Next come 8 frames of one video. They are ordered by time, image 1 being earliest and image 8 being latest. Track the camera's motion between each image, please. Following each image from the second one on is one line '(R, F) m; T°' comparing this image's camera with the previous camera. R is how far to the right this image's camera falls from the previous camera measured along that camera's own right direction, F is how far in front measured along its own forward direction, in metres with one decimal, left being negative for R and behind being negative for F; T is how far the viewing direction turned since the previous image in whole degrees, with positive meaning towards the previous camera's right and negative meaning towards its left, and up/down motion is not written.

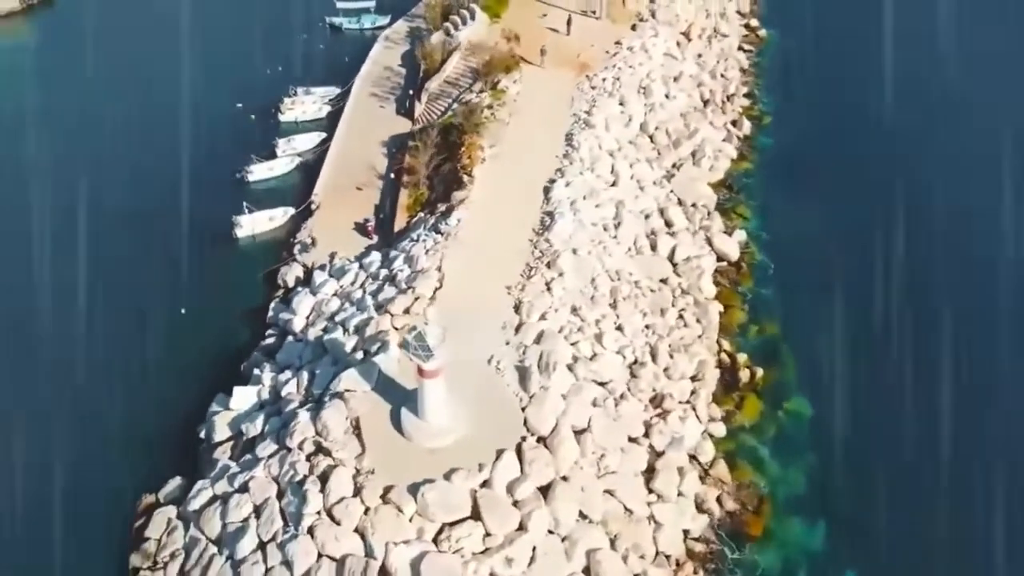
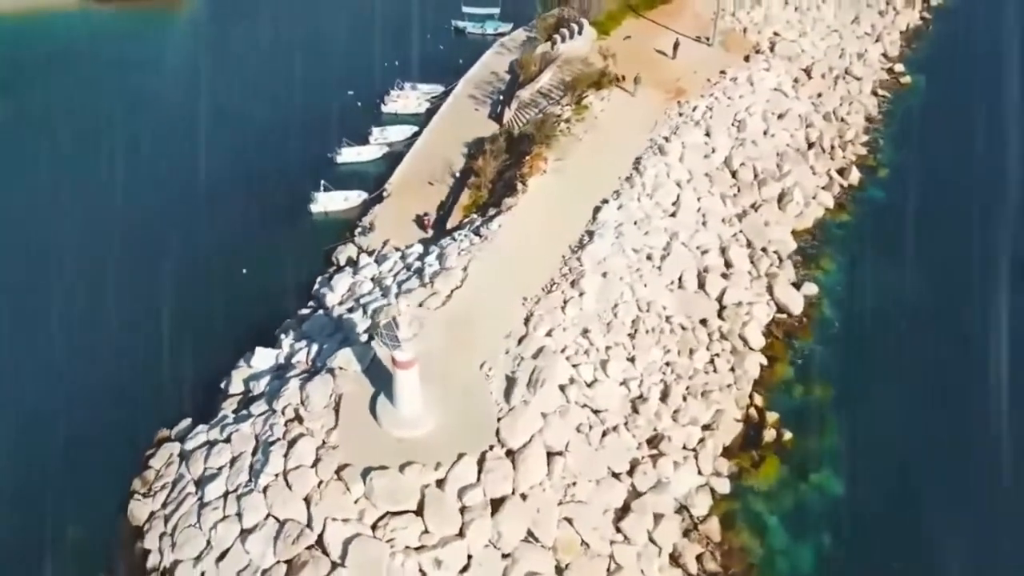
(+2.0, +0.2) m; -11°
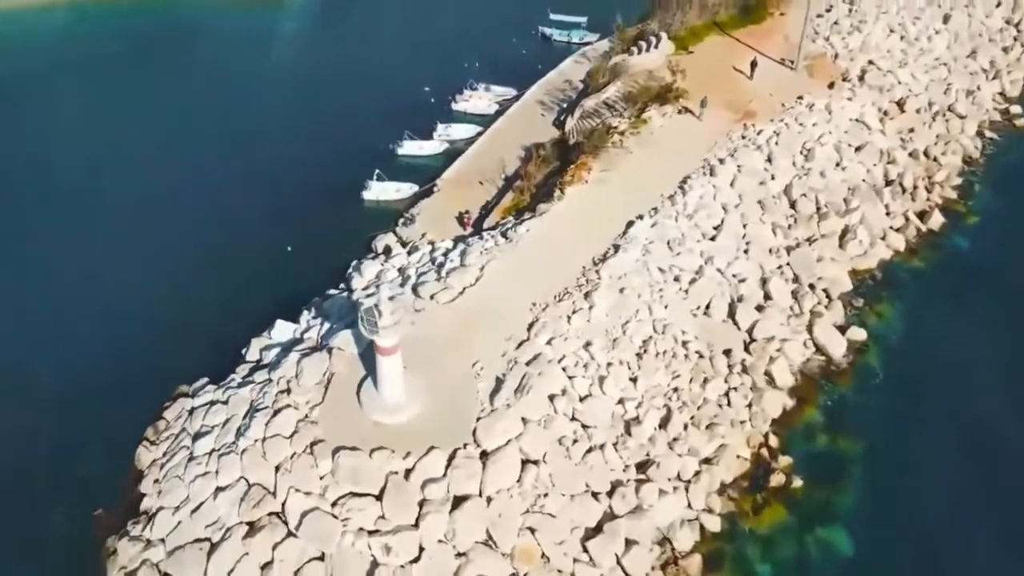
(+1.5, +0.1) m; -8°
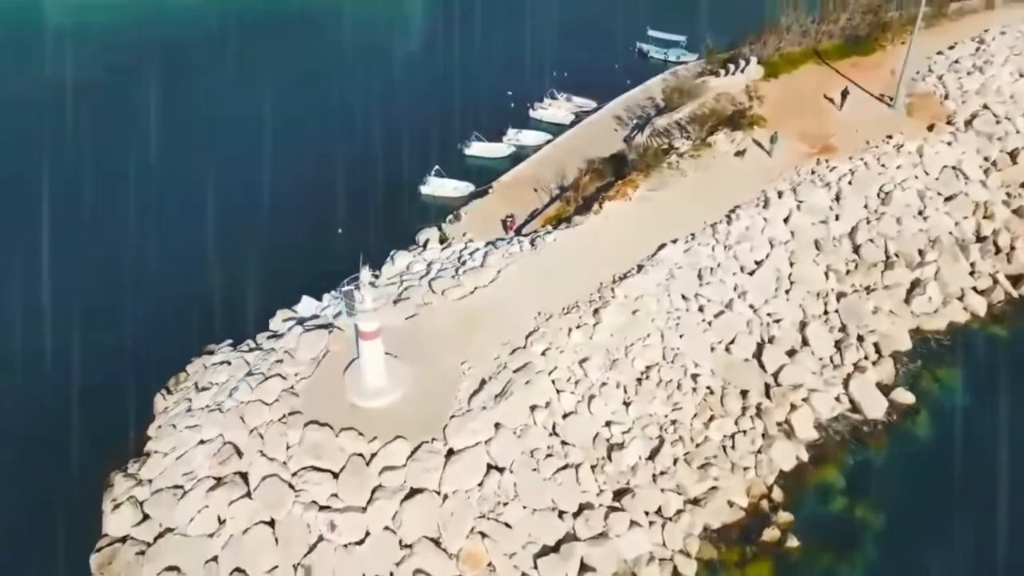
(+1.8, +0.2) m; -9°
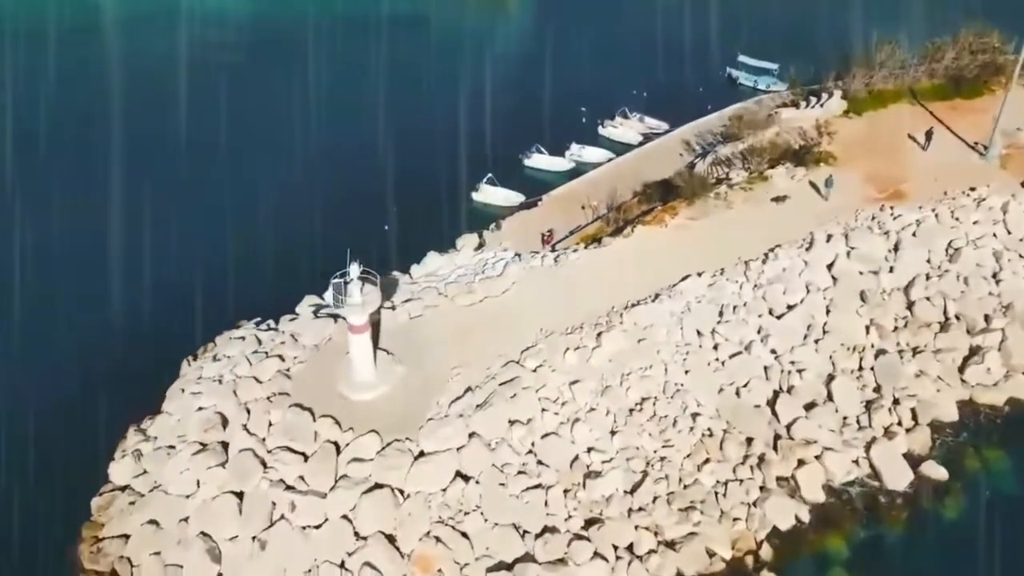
(+1.6, +0.1) m; -8°
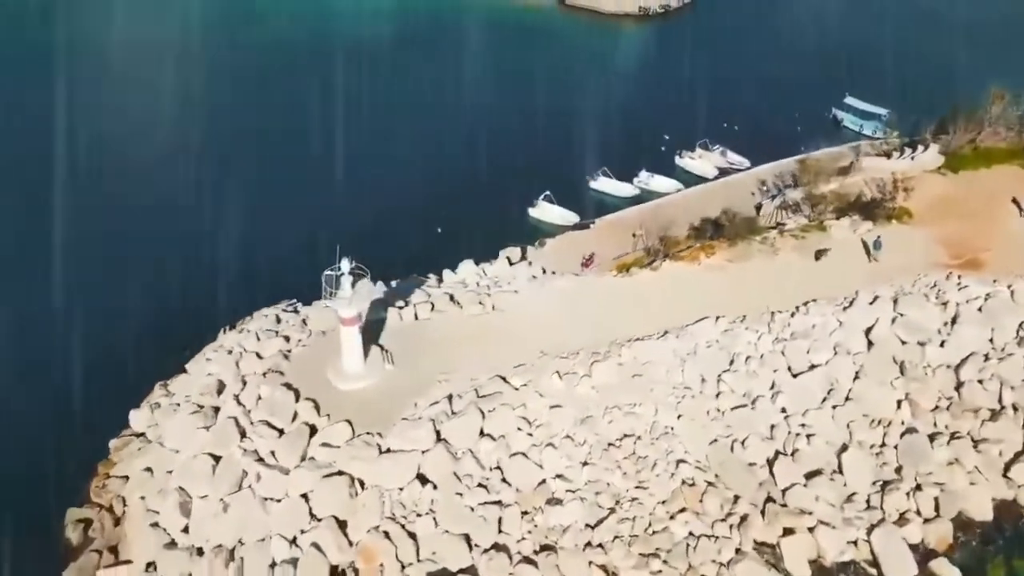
(+2.0, 0.0) m; -10°
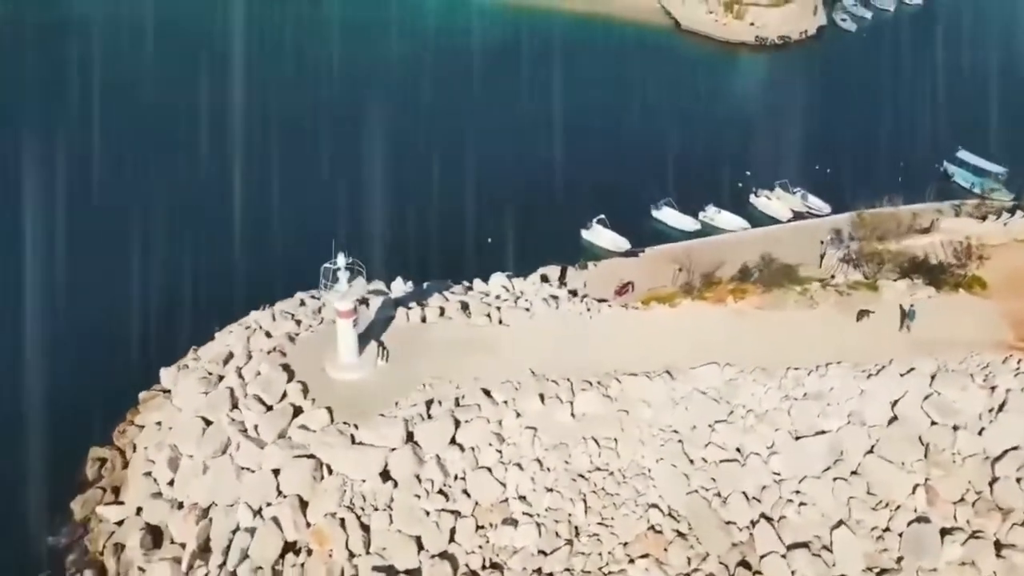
(+2.0, +0.1) m; -10°
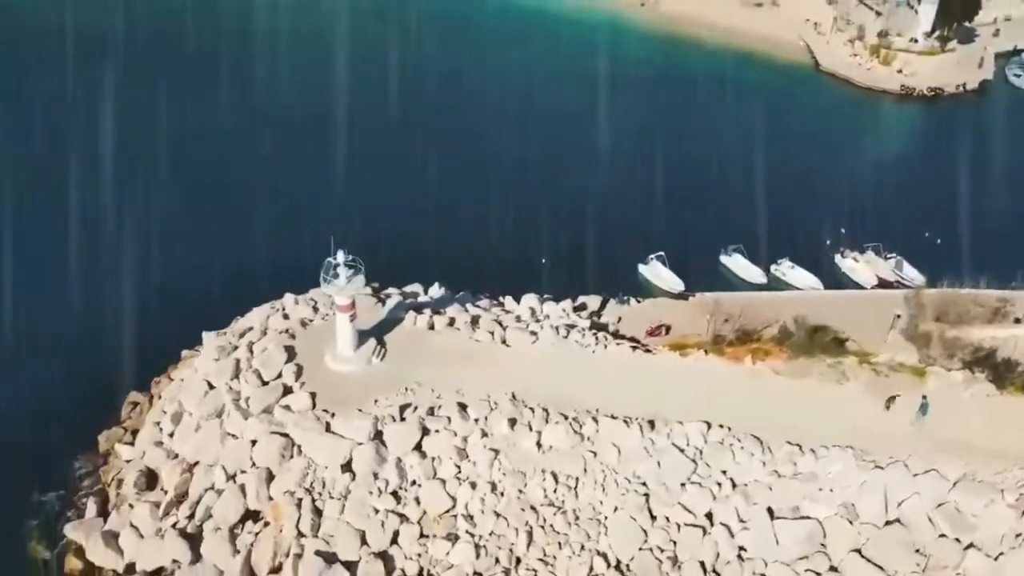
(+2.5, +0.2) m; -11°
